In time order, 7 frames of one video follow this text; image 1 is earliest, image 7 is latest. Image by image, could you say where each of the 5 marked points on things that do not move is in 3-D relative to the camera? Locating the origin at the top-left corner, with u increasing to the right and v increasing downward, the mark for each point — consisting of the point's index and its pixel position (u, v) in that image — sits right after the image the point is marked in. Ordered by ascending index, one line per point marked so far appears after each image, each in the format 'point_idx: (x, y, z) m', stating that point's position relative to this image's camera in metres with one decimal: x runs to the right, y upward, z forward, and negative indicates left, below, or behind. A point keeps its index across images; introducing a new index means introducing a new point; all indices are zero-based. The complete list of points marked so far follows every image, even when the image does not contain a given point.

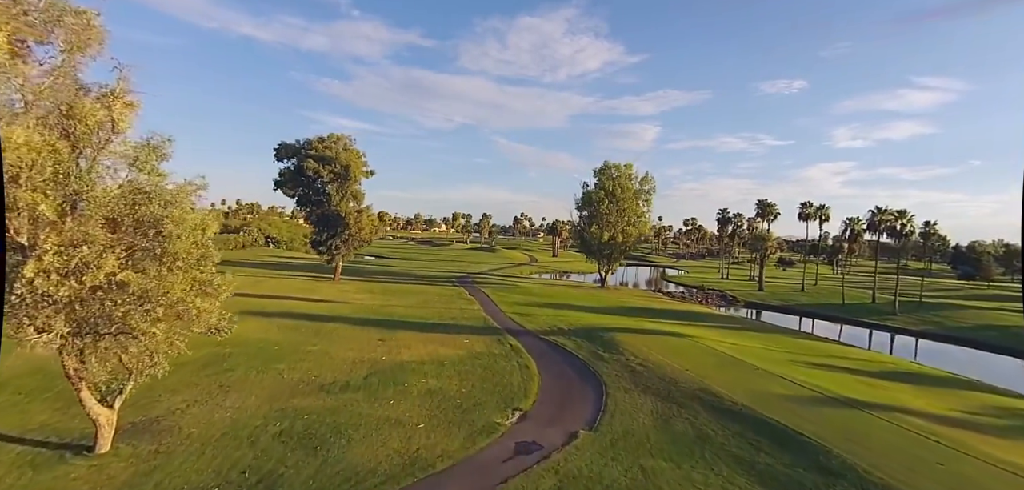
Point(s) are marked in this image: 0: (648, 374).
0: (+5.7, -5.3, +18.8) m
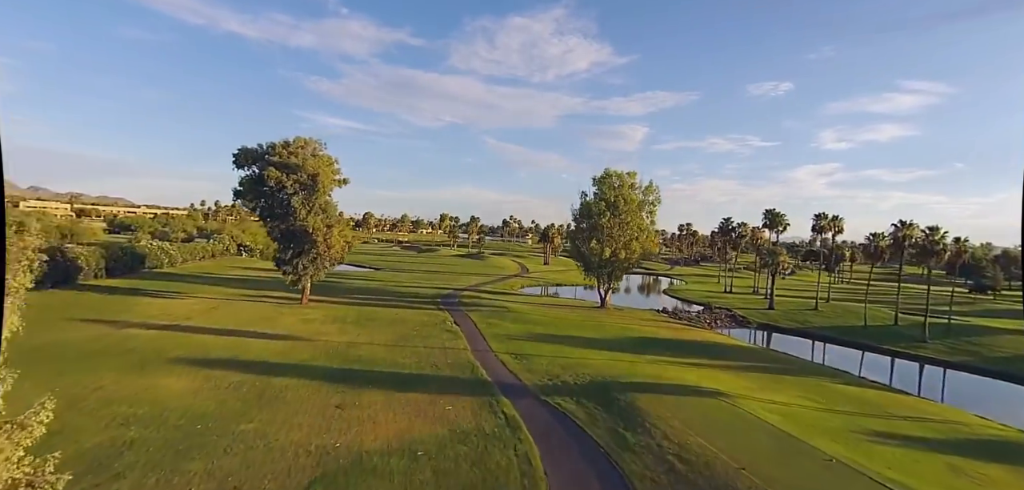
0: (+5.6, -7.1, +13.9) m
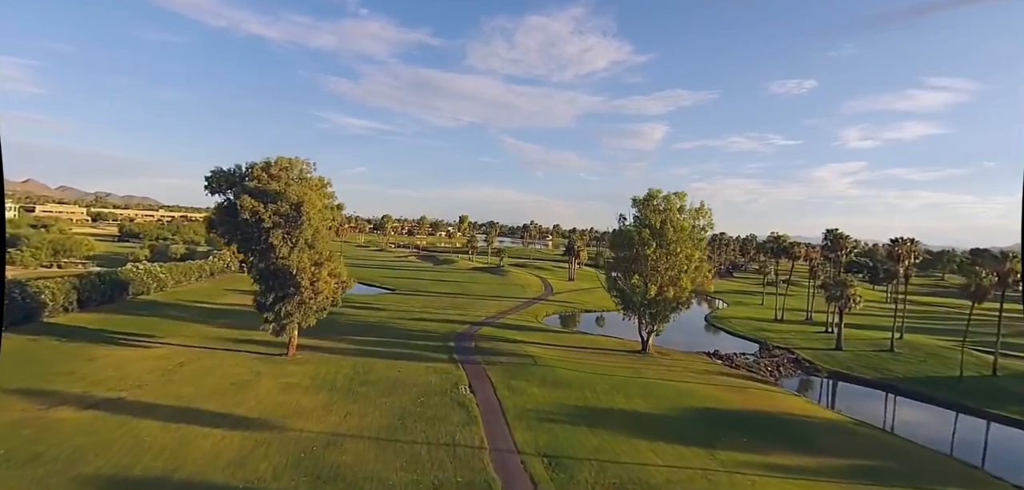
0: (+6.5, -10.2, +6.5) m
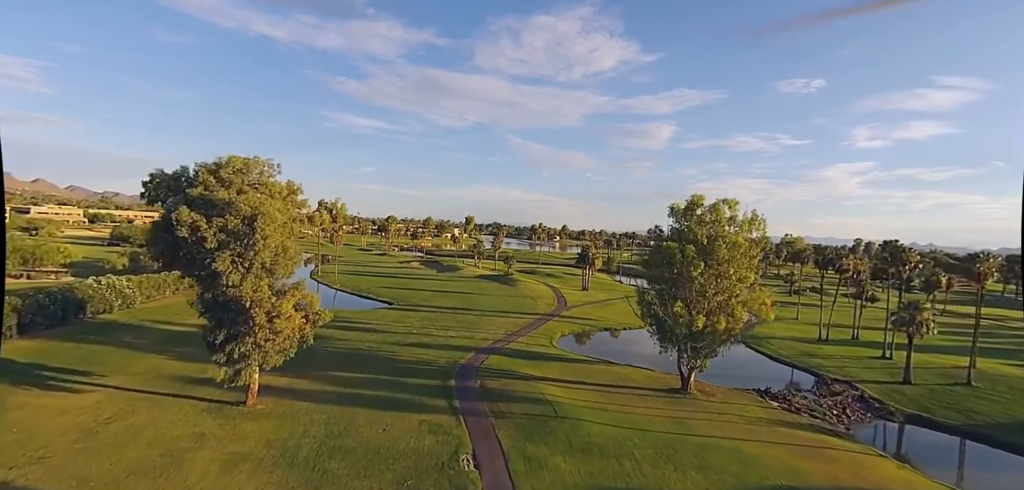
0: (+7.0, -11.6, -0.5) m
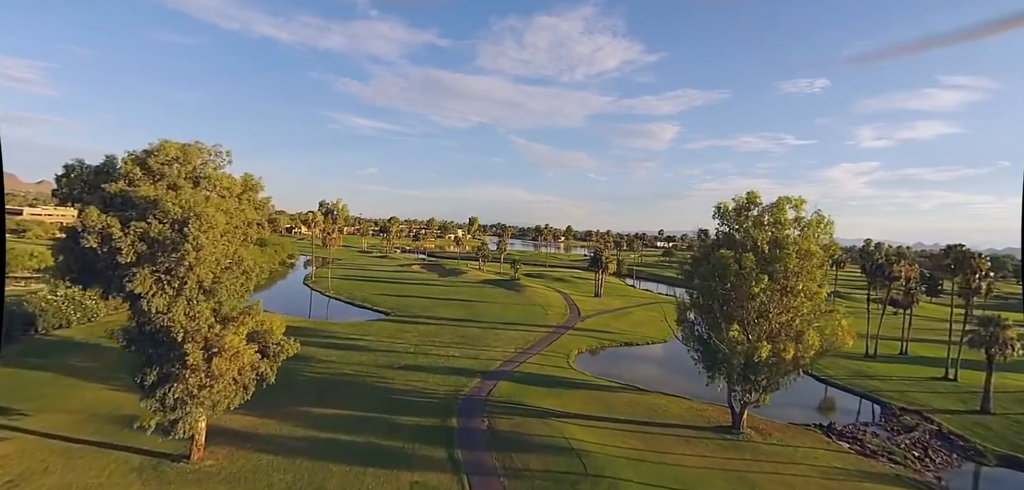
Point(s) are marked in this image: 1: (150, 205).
0: (+7.7, -12.0, -6.6) m
1: (-13.8, +1.5, +17.5) m
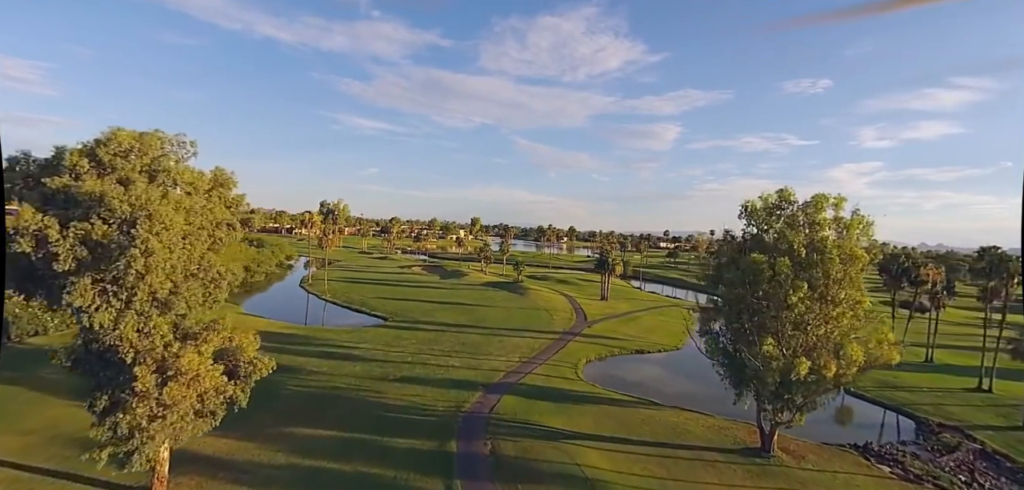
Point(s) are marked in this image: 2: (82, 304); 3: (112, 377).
0: (+7.9, -12.1, -9.3) m
1: (-13.5, +1.3, +14.9) m
2: (-13.5, -1.8, +14.6) m
3: (-14.1, -4.6, +15.9) m
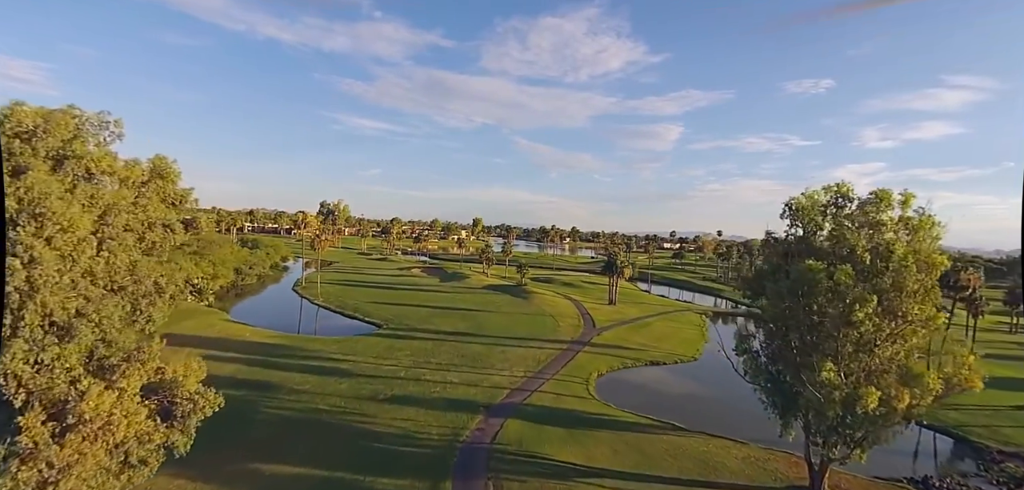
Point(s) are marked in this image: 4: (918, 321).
0: (+8.0, -12.3, -13.1) m
1: (-13.3, +1.2, +11.3) m
2: (-13.2, -2.0, +10.9) m
3: (-13.8, -4.8, +12.2) m
4: (+17.0, -3.2, +19.0) m
